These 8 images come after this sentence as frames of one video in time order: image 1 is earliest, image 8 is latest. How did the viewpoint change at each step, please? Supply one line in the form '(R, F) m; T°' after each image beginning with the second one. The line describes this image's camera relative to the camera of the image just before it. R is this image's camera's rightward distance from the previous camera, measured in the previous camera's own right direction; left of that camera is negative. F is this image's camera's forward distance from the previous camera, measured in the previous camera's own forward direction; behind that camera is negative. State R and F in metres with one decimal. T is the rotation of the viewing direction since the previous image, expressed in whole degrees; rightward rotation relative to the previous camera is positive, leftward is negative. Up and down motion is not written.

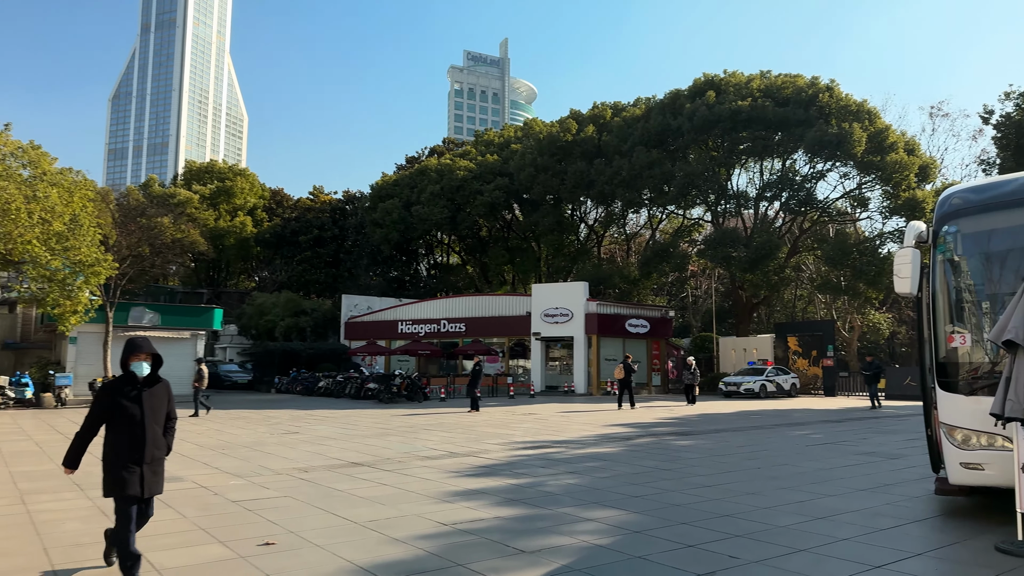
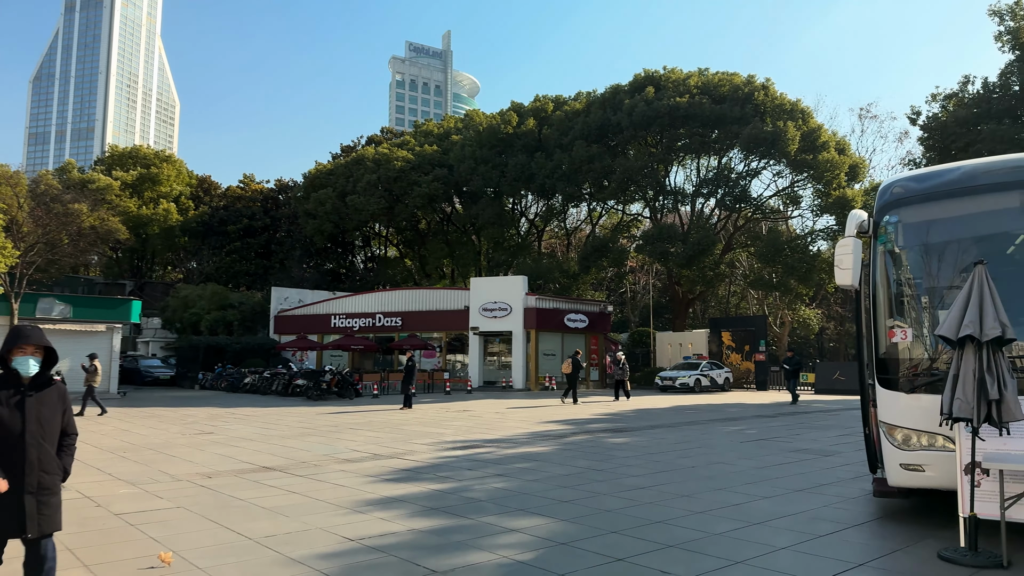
(+0.2, +0.6) m; +5°
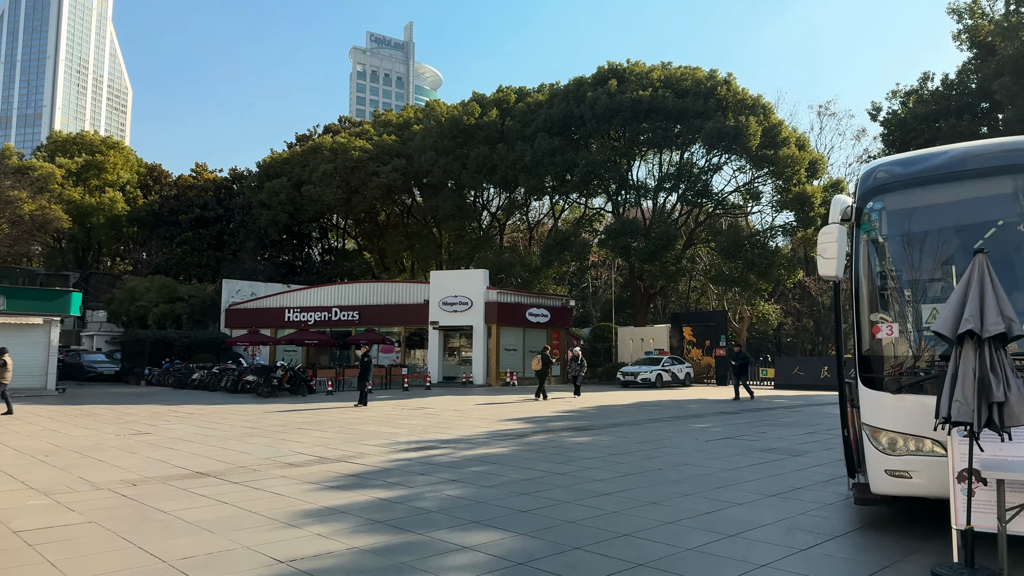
(+0.1, +0.6) m; +3°
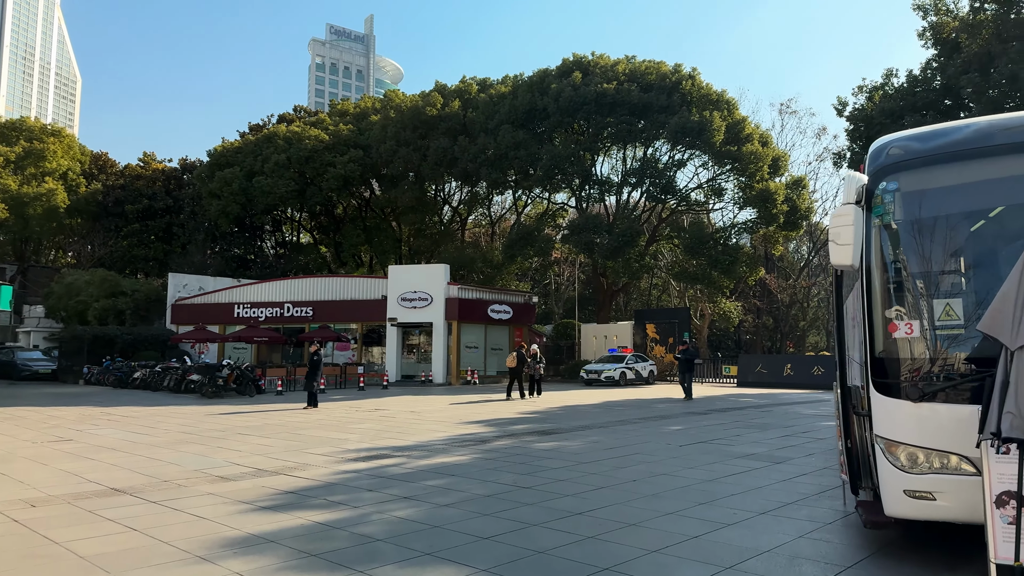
(0.0, +0.9) m; +3°
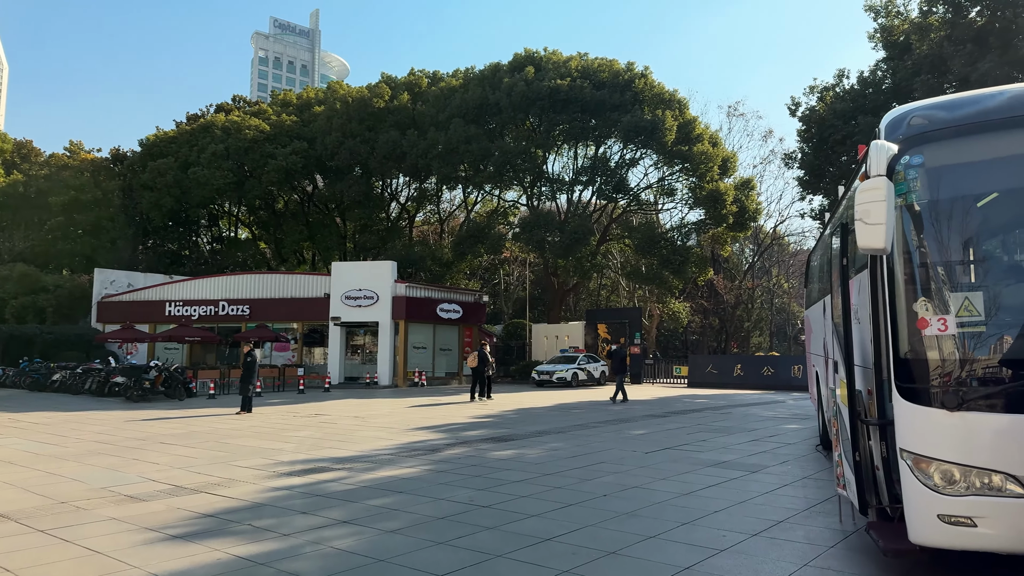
(-0.1, +0.9) m; +4°
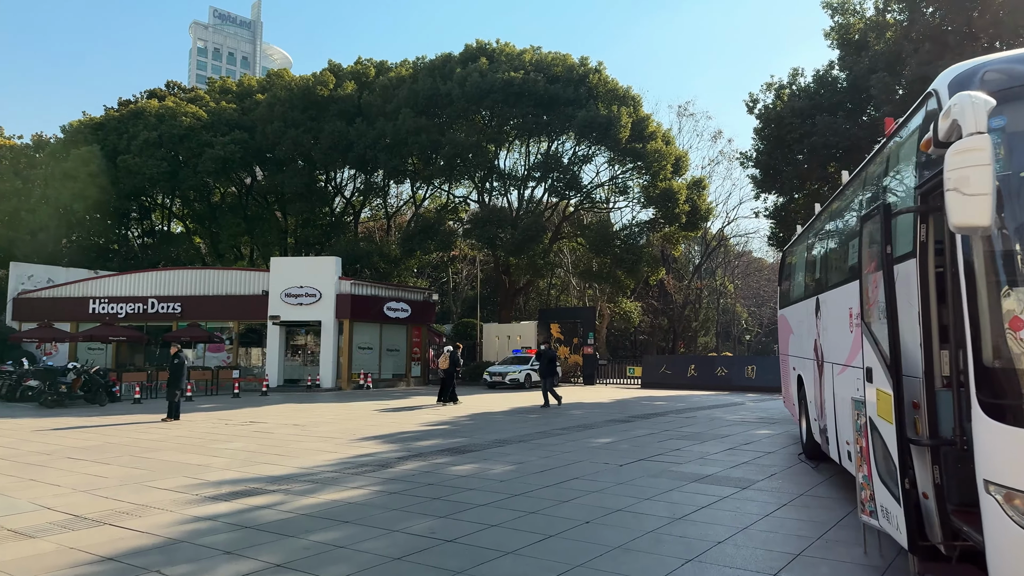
(-0.2, +1.0) m; +4°
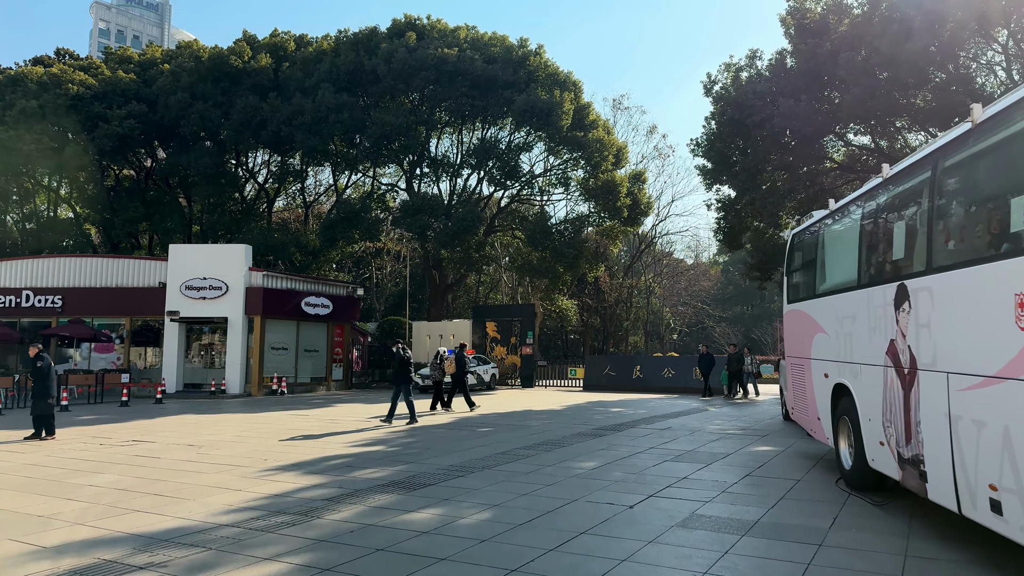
(-0.5, +2.3) m; +6°
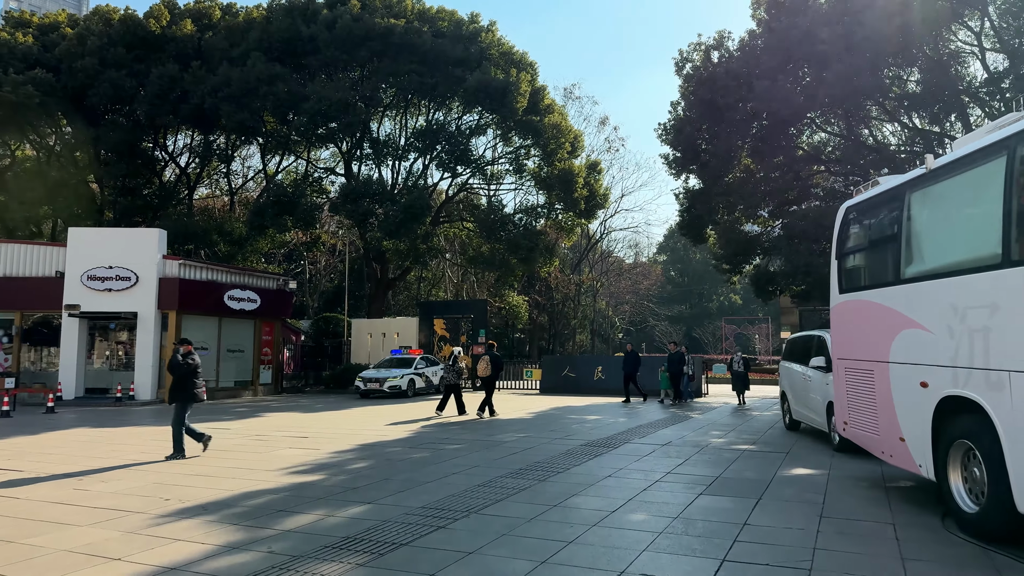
(-0.5, +2.3) m; +5°
